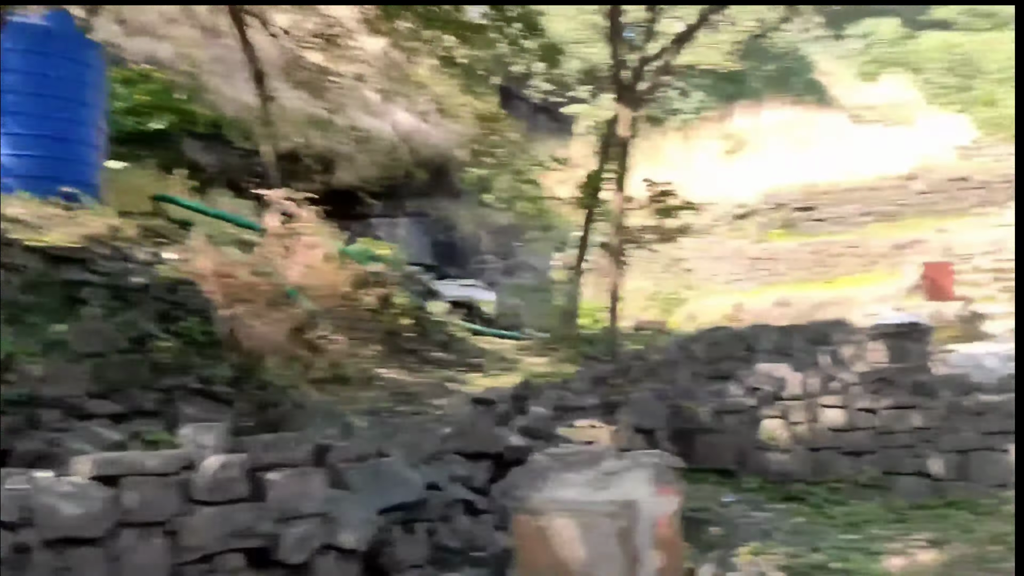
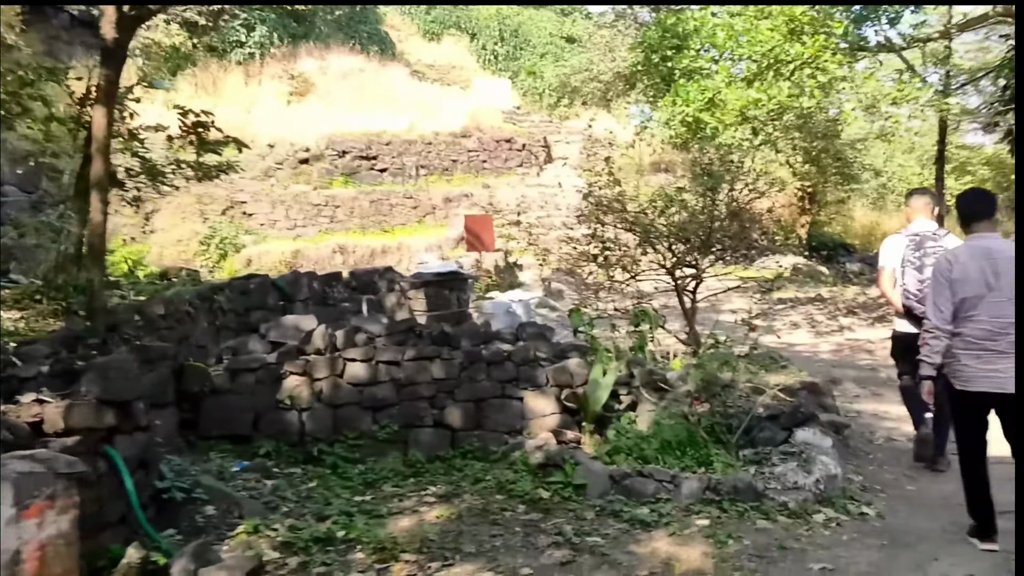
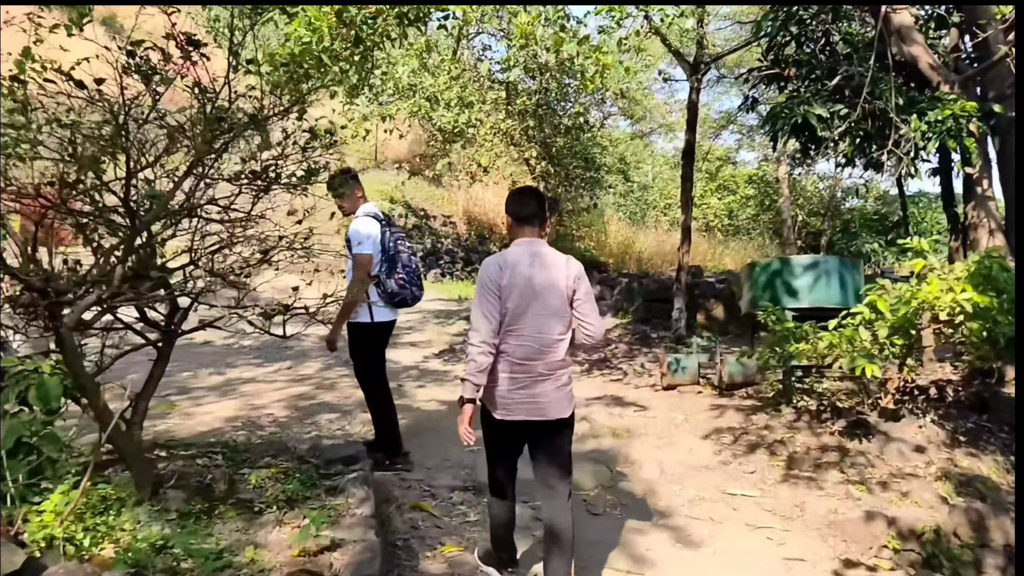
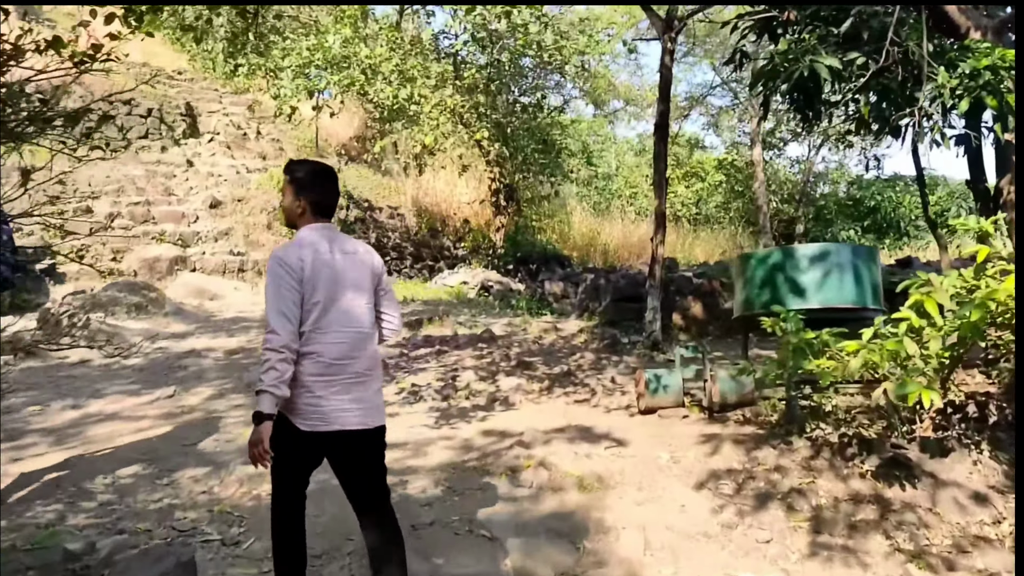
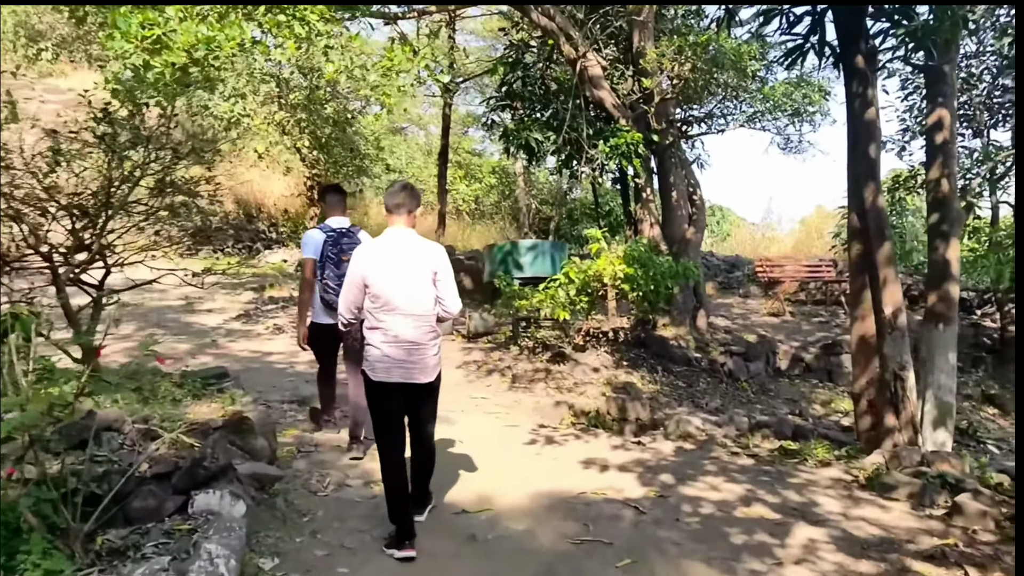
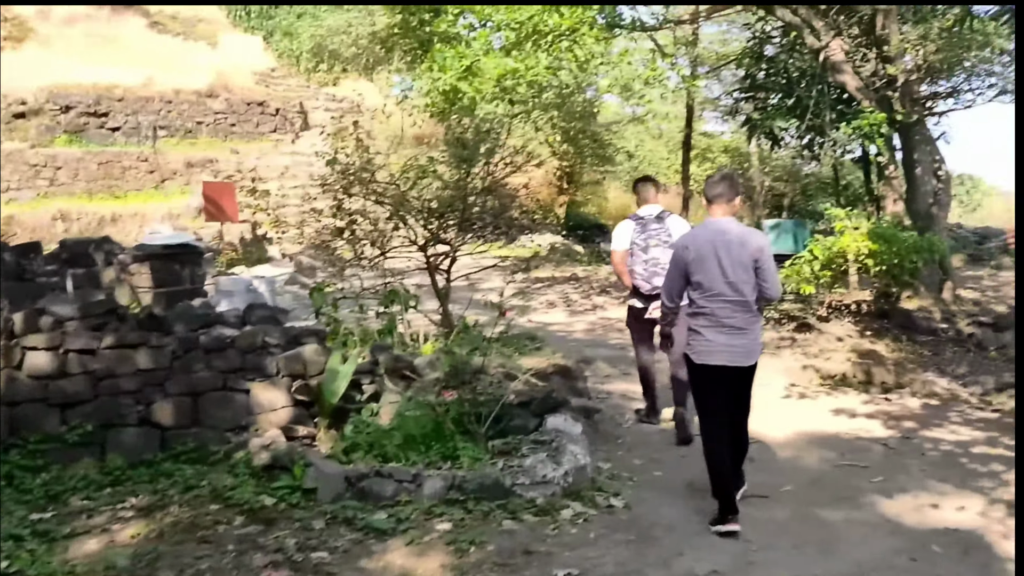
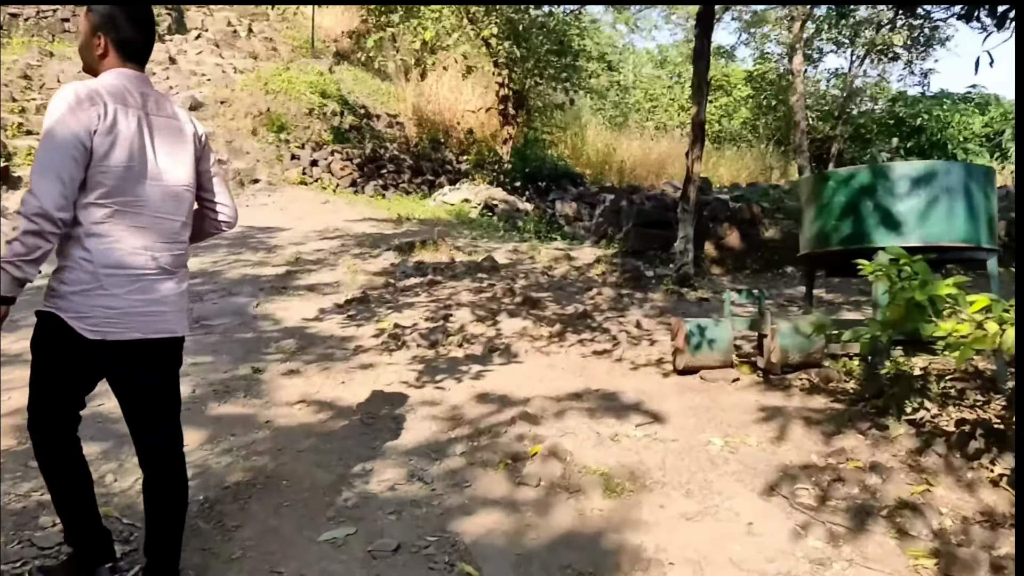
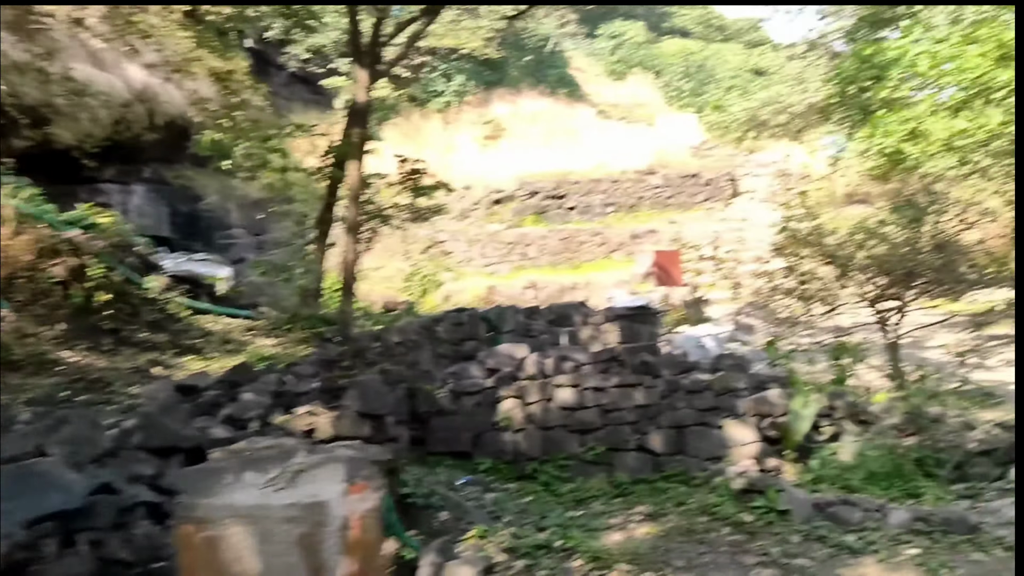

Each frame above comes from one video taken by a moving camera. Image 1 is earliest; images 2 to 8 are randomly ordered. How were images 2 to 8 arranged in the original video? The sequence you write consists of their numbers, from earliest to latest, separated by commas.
8, 2, 6, 5, 3, 4, 7
